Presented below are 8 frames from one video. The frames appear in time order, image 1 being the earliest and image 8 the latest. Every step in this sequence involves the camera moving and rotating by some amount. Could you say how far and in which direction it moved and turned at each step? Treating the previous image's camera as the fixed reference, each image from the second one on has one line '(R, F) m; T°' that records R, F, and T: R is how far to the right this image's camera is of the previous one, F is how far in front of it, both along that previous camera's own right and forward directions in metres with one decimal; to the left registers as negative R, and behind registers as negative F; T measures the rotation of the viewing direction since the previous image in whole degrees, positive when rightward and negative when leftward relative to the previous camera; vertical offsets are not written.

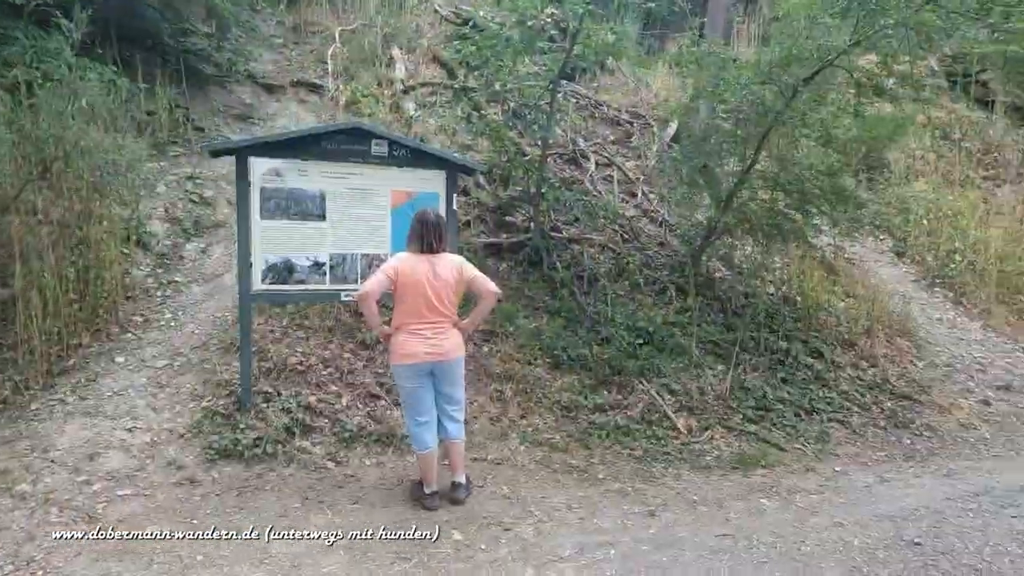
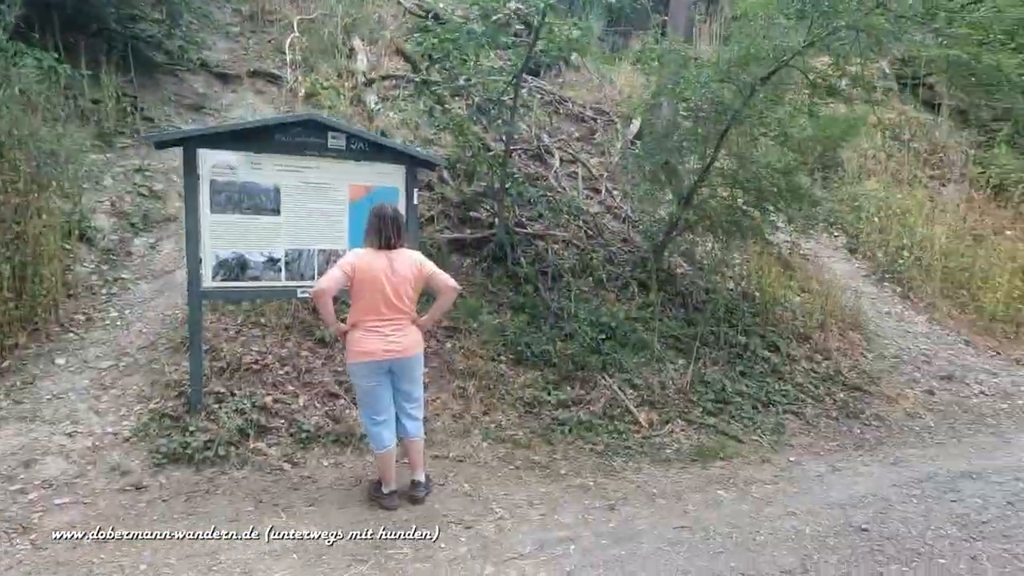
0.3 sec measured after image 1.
(+0.1, 0.0) m; +3°
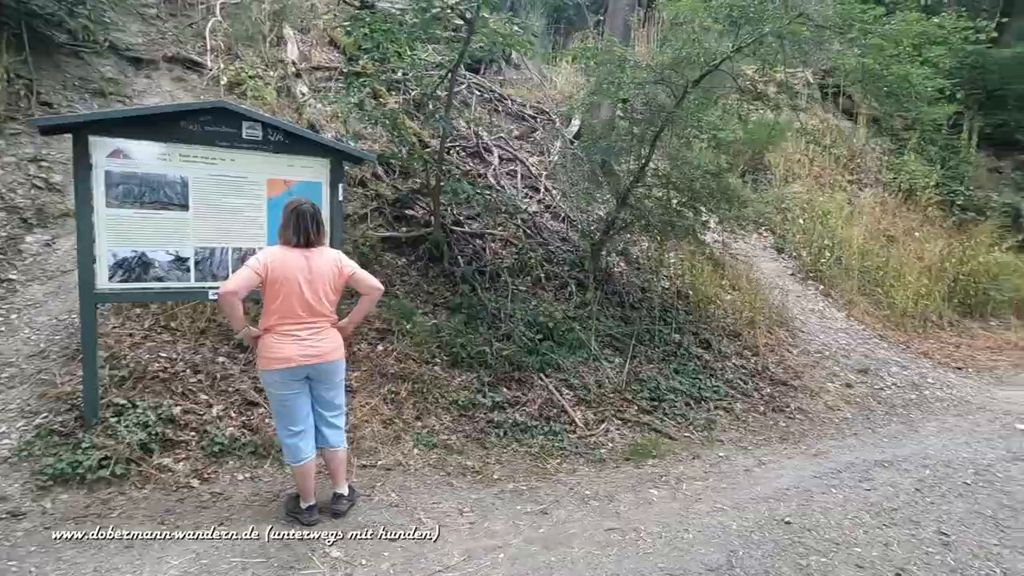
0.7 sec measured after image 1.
(+0.1, +0.1) m; +6°
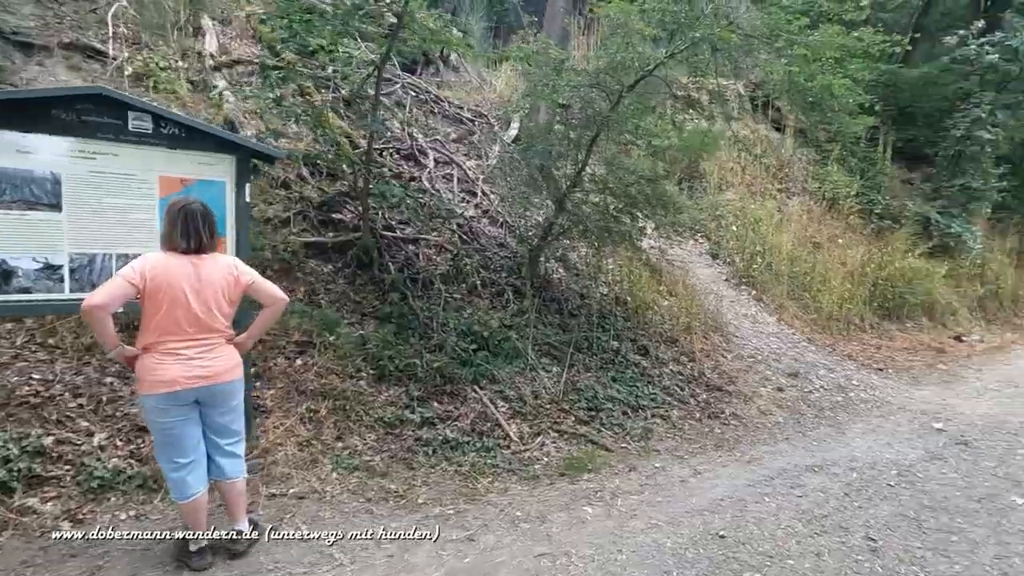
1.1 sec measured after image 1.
(+0.1, +0.2) m; +6°
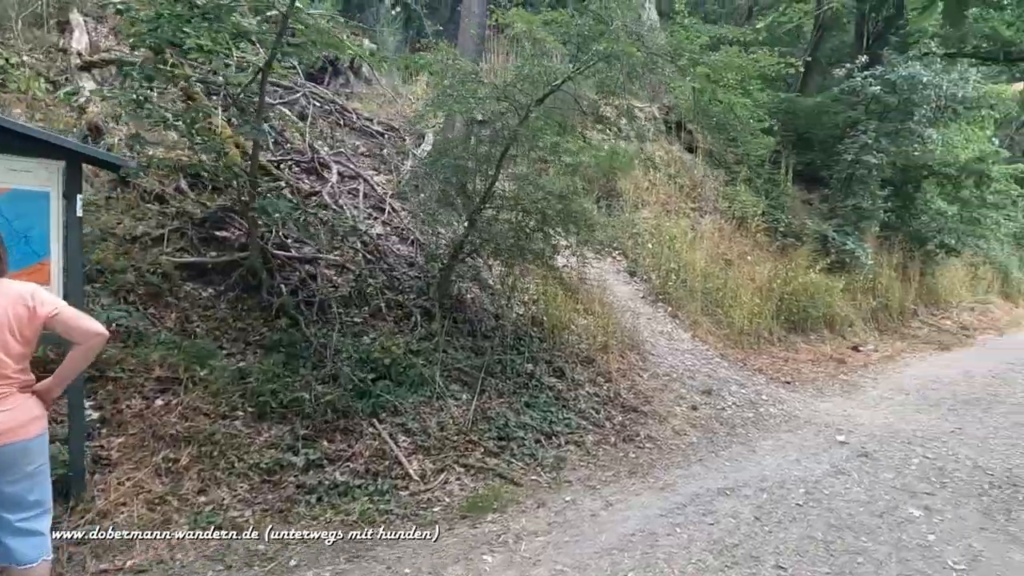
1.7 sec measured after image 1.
(+0.2, +0.3) m; +7°
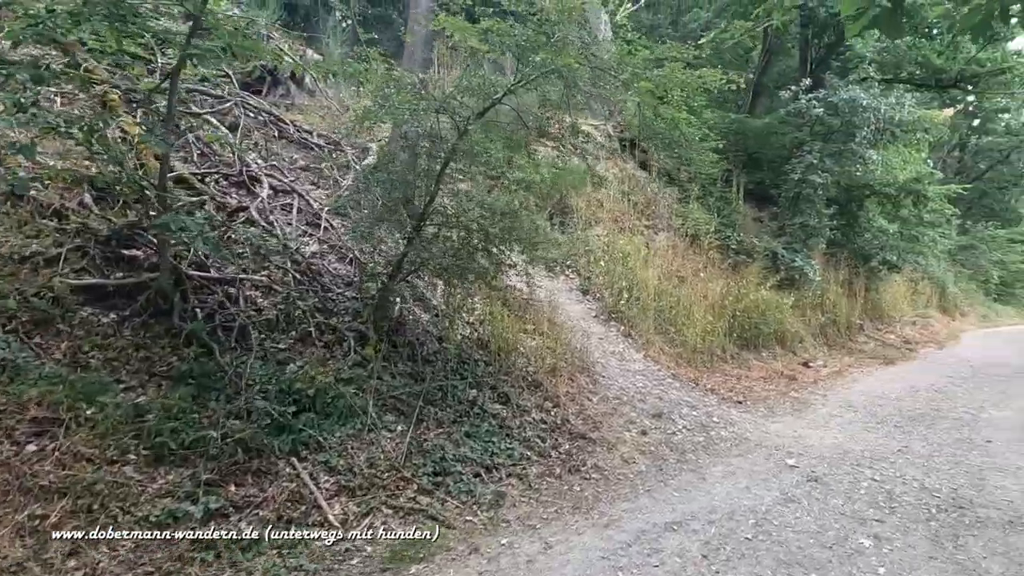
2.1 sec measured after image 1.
(+0.2, +0.3) m; +4°
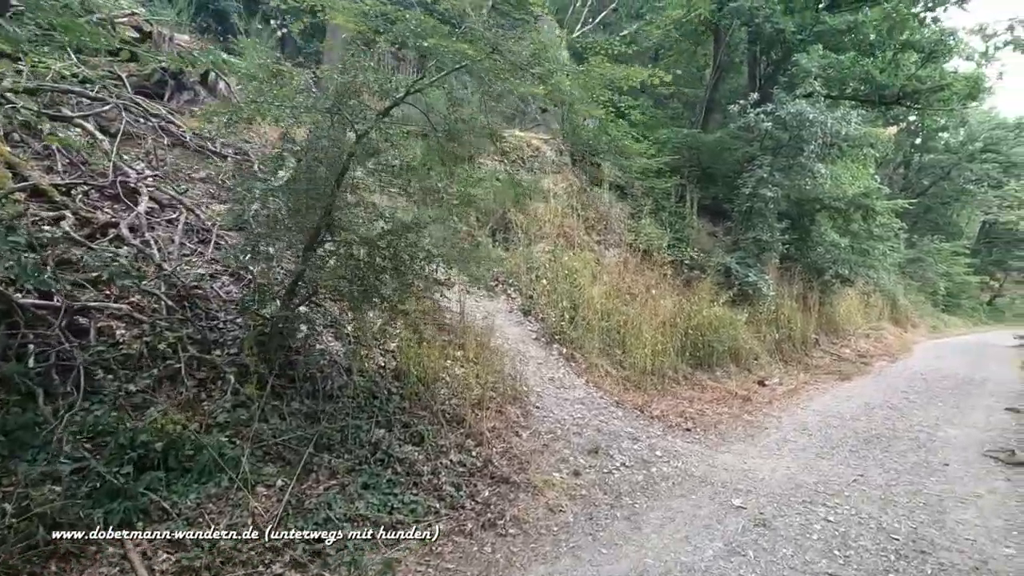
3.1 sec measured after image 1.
(+0.5, +0.6) m; +3°
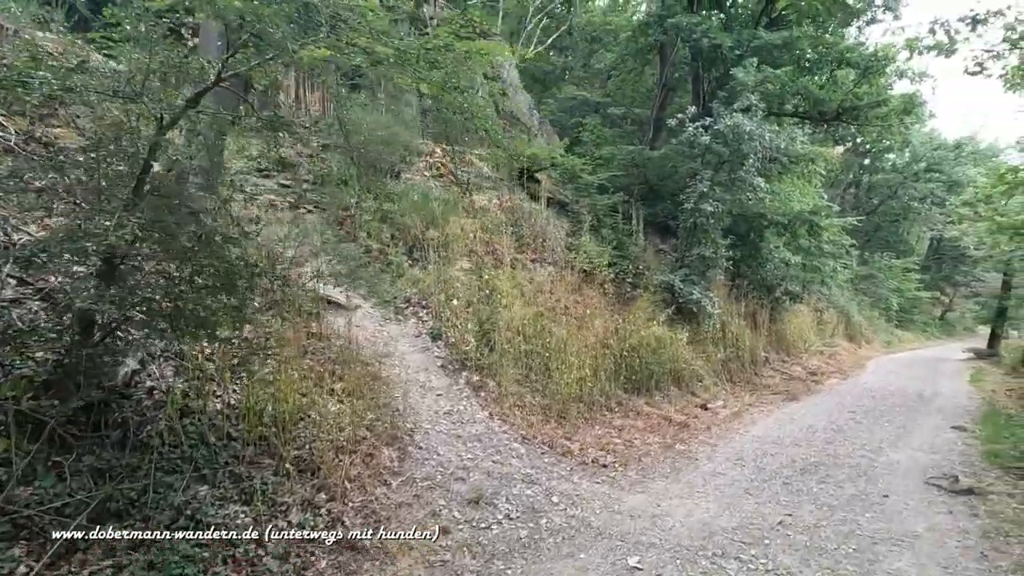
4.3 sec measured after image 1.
(+0.9, +0.7) m; +3°
